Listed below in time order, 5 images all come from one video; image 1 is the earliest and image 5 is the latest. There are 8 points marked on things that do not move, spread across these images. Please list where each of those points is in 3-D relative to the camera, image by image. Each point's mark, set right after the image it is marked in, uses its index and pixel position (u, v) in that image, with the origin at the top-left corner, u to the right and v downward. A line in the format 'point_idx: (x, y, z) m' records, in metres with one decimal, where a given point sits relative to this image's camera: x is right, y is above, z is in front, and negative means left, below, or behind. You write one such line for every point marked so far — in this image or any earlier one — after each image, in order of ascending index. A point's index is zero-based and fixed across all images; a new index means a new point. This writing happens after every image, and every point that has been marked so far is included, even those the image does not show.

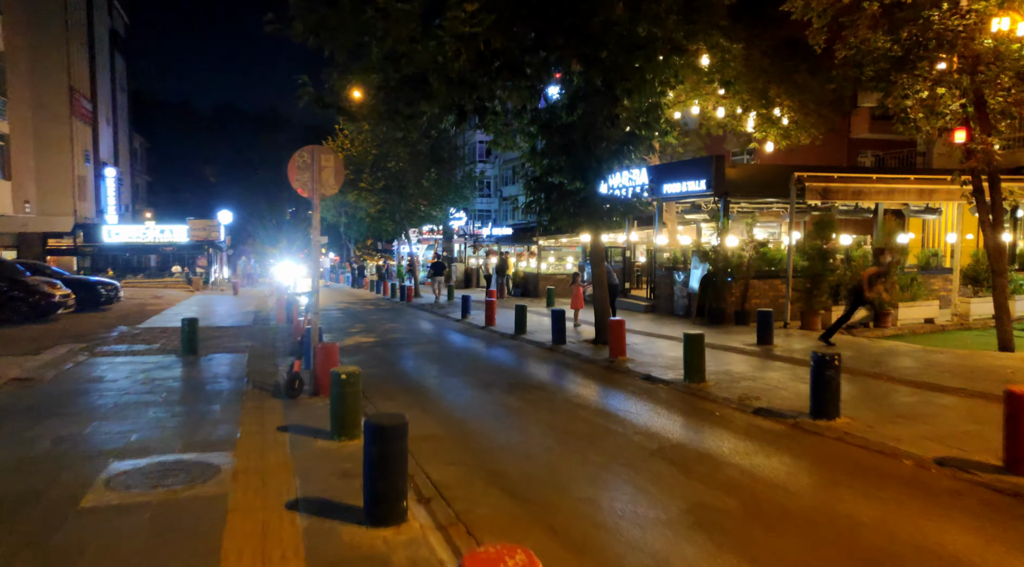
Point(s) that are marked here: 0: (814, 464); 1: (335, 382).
0: (+2.6, -1.6, +6.5) m
1: (-1.8, -1.0, +7.3) m
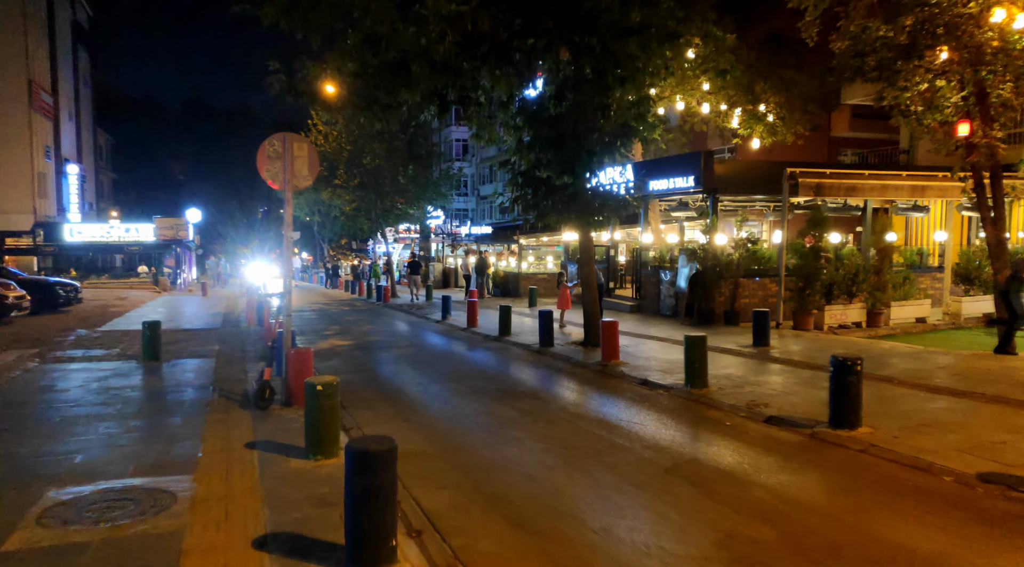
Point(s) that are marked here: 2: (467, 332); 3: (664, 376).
0: (+2.6, -1.6, +5.8) m
1: (-1.8, -1.0, +6.5) m
2: (-1.2, -1.3, +19.2) m
3: (+2.2, -1.3, +10.7) m
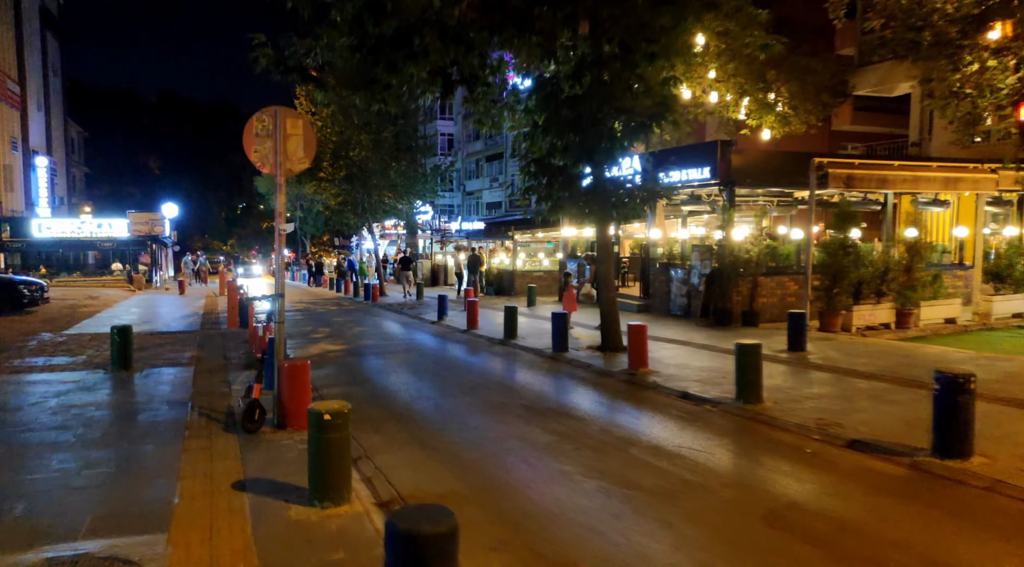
0: (+3.0, -1.6, +4.6) m
1: (-1.4, -1.0, +5.2) m
2: (-1.1, -1.2, +17.9) m
3: (+2.5, -1.3, +9.5) m
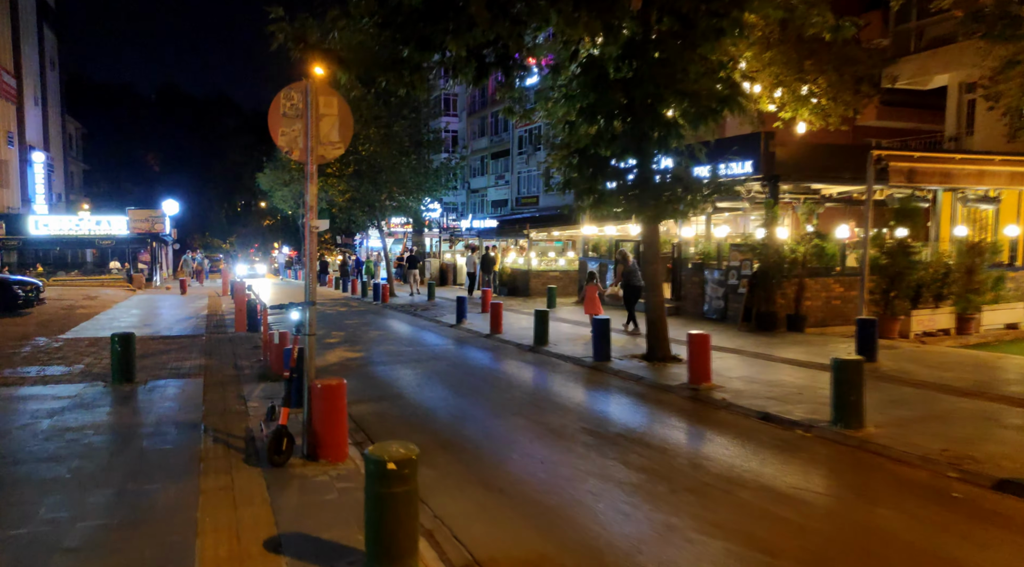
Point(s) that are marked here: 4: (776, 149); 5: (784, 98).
0: (+3.7, -1.7, +3.5) m
1: (-0.8, -1.1, +4.1) m
2: (-0.5, -1.3, +16.8) m
3: (+3.1, -1.4, +8.4) m
4: (+5.8, +2.9, +16.0) m
5: (+7.2, +4.8, +19.1) m
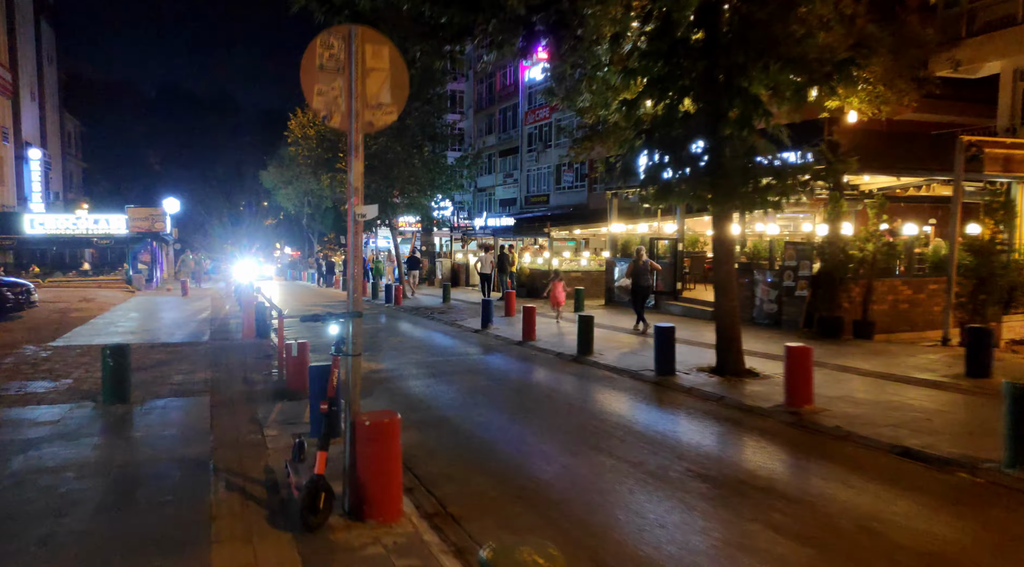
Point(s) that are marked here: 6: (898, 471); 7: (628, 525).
0: (+4.4, -1.7, +2.0) m
1: (-0.1, -1.1, +2.6) m
2: (+0.2, -1.3, +15.2) m
3: (+3.8, -1.4, +6.9) m
4: (+6.5, +2.9, +14.5) m
5: (+7.9, +4.8, +17.6) m
6: (+3.2, -1.6, +6.2) m
7: (+0.8, -1.6, +5.0) m
